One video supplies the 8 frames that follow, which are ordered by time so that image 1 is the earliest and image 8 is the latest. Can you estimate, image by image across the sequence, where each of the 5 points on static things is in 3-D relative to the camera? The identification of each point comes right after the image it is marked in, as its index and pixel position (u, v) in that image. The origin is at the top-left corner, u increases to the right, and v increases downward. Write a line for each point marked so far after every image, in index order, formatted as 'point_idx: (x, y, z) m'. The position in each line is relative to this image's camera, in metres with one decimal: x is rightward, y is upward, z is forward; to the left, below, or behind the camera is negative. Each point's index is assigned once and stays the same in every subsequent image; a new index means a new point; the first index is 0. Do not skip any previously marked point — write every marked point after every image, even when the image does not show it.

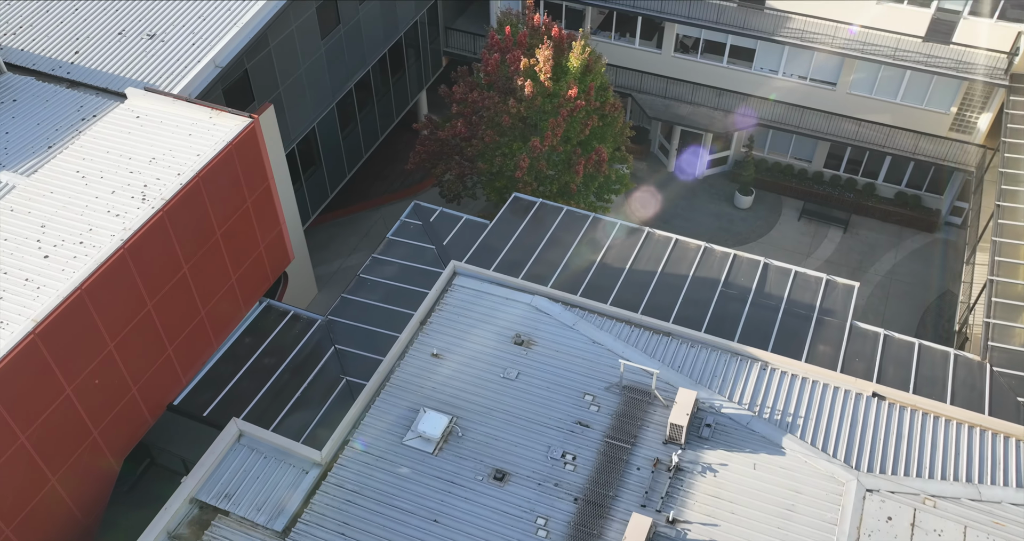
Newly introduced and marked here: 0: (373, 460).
0: (-3.0, -4.1, +18.5) m
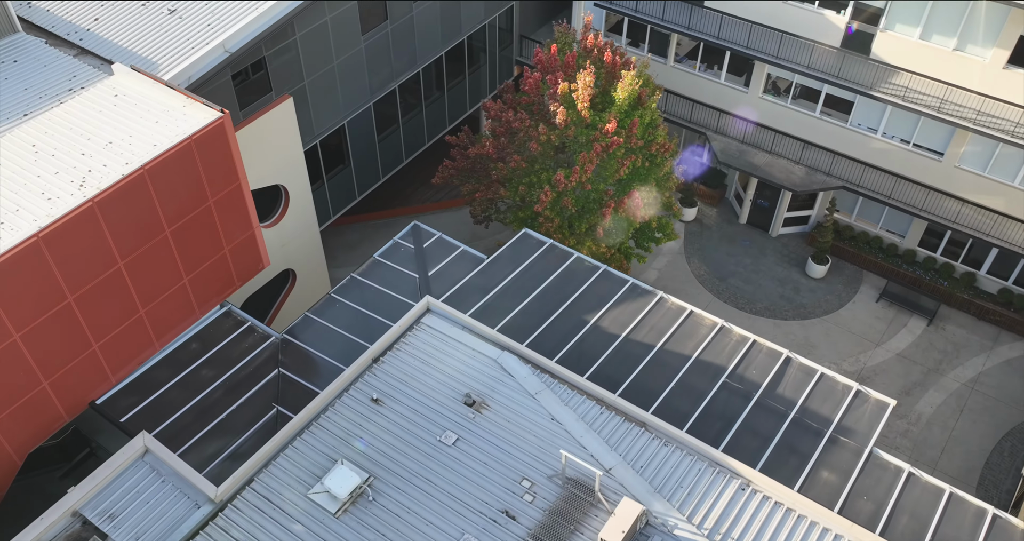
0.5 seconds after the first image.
0: (-4.7, -4.6, +16.6) m
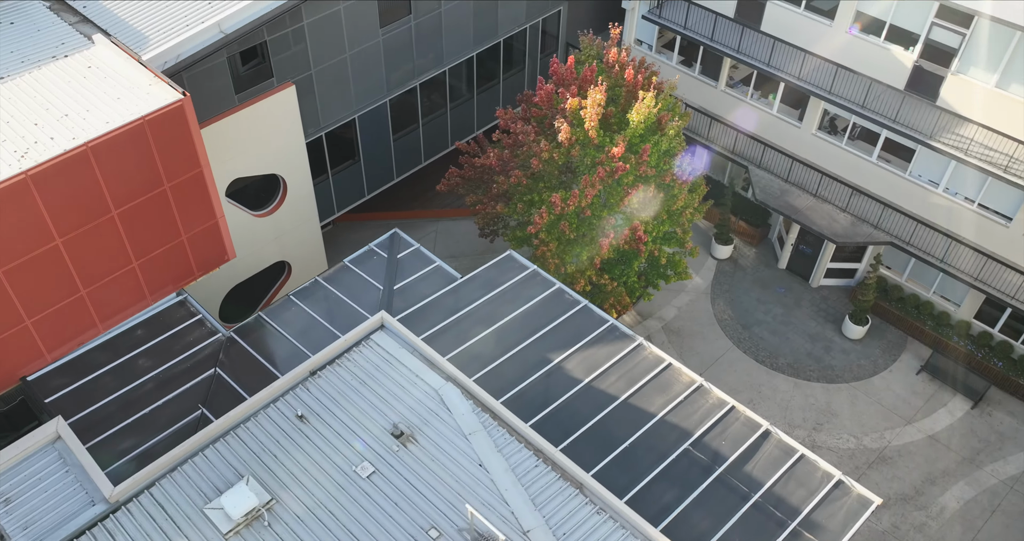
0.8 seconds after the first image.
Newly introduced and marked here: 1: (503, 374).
0: (-6.4, -4.5, +15.7) m
1: (-0.2, -2.2, +18.6) m
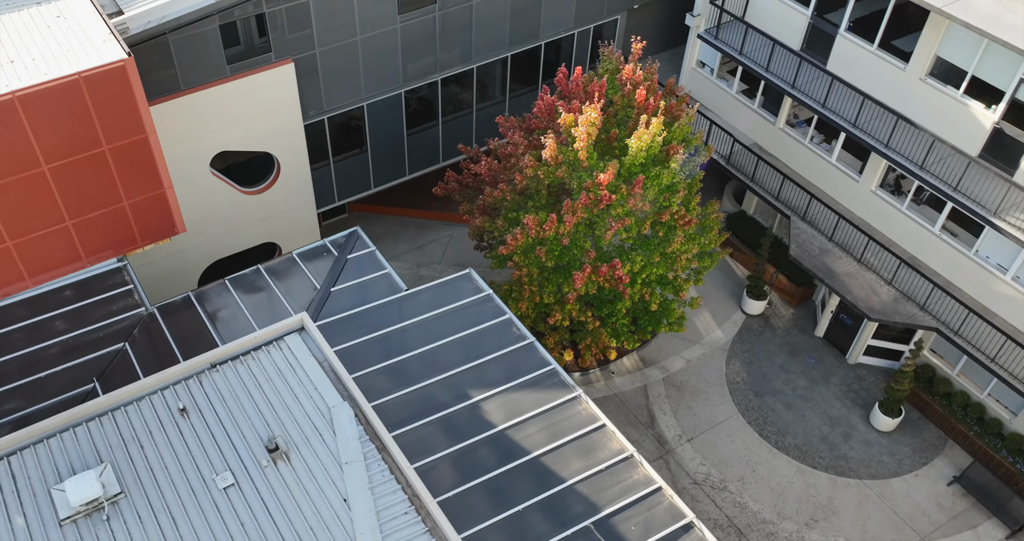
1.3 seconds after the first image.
0: (-8.8, -3.8, +14.8) m
1: (-1.9, -2.6, +16.8) m
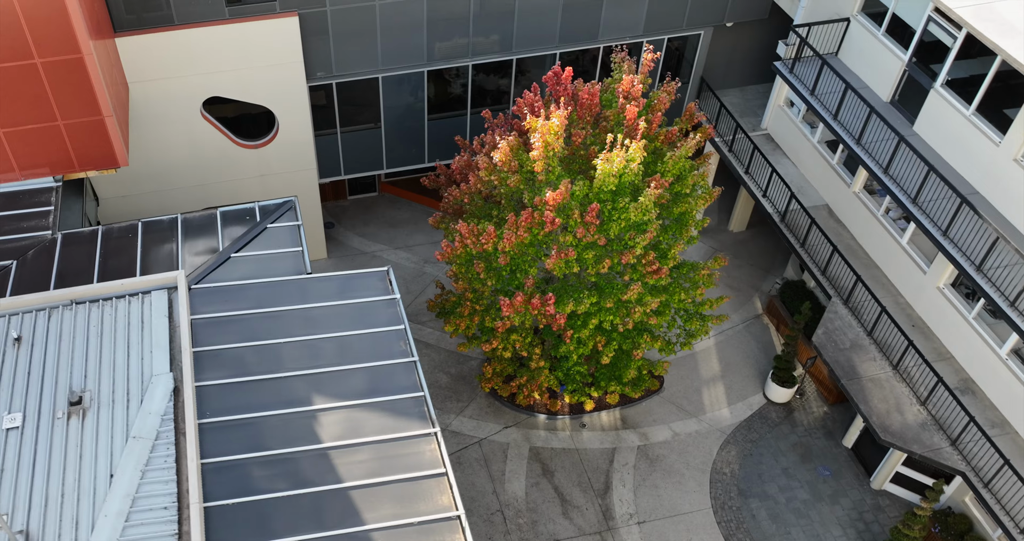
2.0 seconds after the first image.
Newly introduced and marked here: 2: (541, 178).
0: (-11.7, -1.8, +14.5) m
1: (-4.5, -2.2, +14.9) m
2: (+0.5, +1.8, +16.7) m
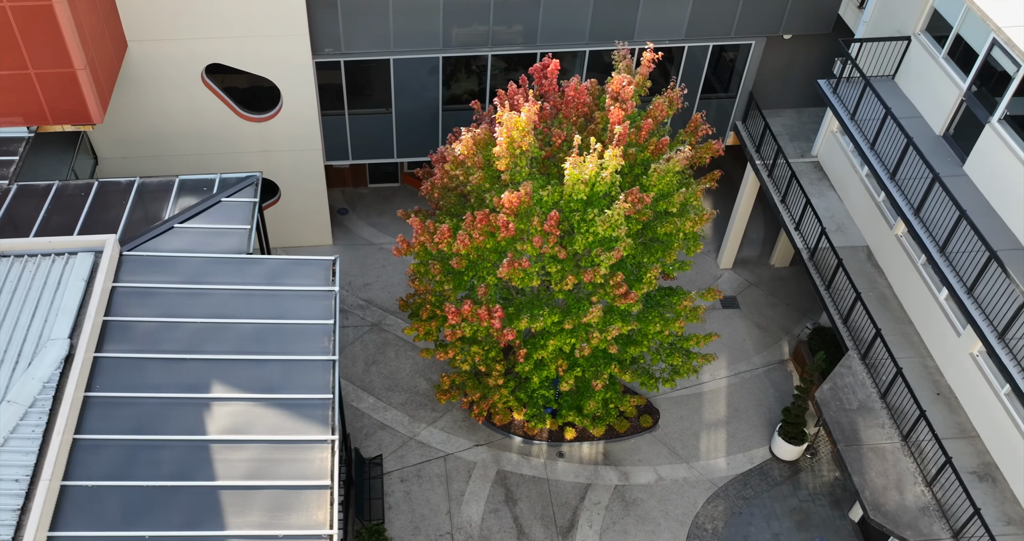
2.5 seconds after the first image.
0: (-12.9, -0.5, +14.4) m
1: (-5.8, -1.7, +13.9) m
2: (-0.1, +1.7, +15.1) m
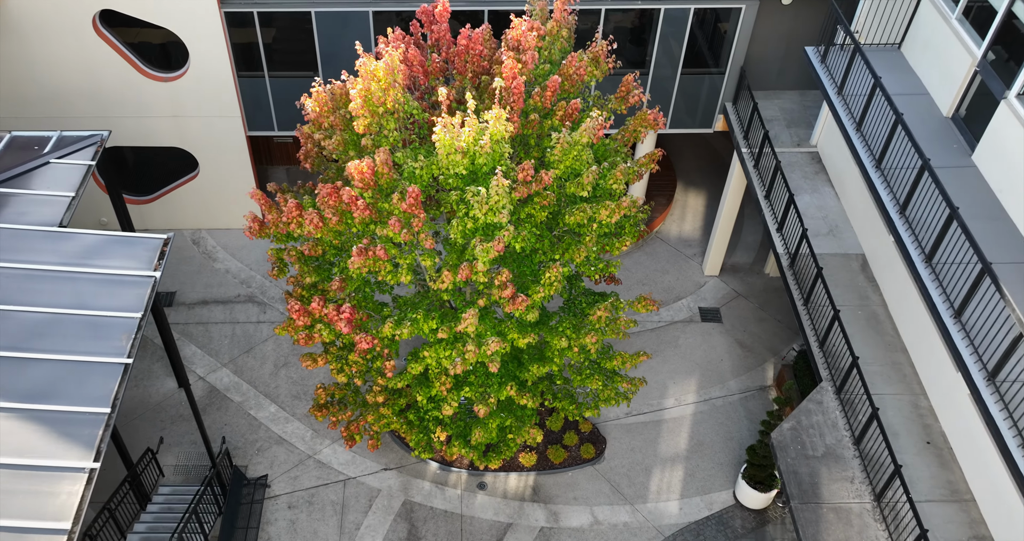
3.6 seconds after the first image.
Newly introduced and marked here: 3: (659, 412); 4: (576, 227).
0: (-15.0, +0.2, +12.1) m
1: (-7.9, -1.3, +11.2) m
2: (-2.1, +1.8, +12.0) m
3: (+3.3, -3.2, +19.3) m
4: (+1.0, +0.7, +12.9) m
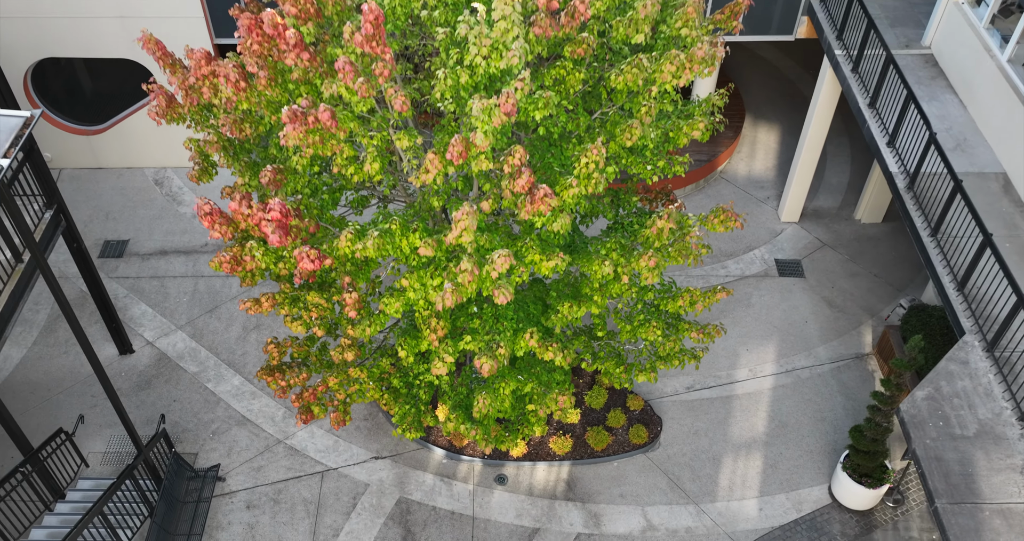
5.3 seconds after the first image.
0: (-14.8, +1.2, +8.6) m
1: (-7.8, -0.2, +7.4) m
2: (-1.9, +2.9, +7.9) m
3: (+3.8, -2.0, +15.0) m
4: (+1.2, +1.8, +8.7) m
